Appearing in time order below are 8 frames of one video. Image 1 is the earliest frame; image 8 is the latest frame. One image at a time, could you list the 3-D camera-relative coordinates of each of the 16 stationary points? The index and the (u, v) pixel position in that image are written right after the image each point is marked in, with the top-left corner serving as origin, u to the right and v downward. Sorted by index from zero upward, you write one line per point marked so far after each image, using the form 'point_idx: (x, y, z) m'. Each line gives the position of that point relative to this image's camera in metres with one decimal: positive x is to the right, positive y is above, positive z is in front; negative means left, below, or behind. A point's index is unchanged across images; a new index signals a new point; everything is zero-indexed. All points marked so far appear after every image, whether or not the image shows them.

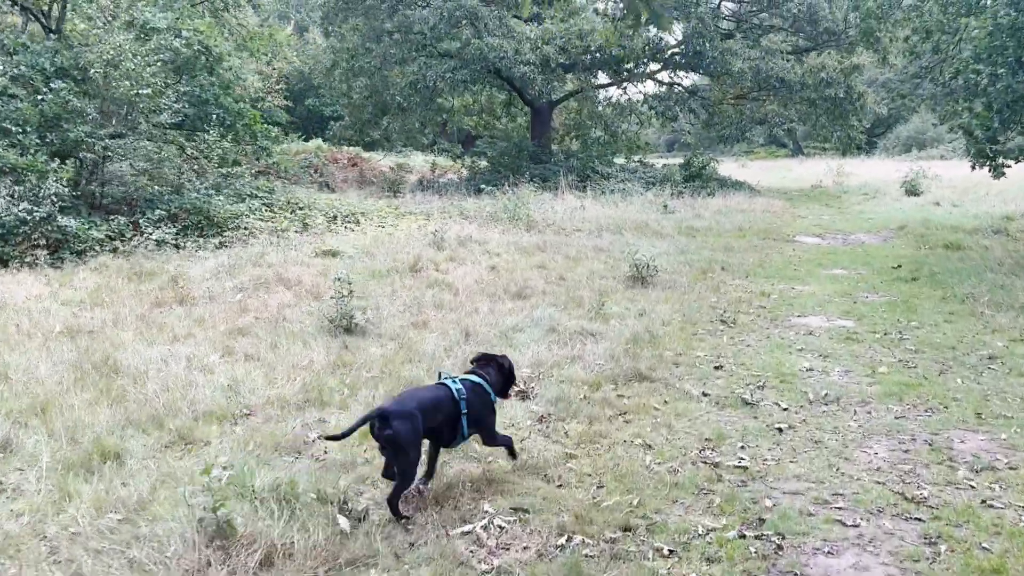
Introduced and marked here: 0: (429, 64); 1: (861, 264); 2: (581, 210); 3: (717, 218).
0: (-1.9, +5.0, +18.4) m
1: (+4.1, +0.3, +9.6) m
2: (+1.3, +1.5, +15.3) m
3: (+3.8, +1.3, +15.2) m
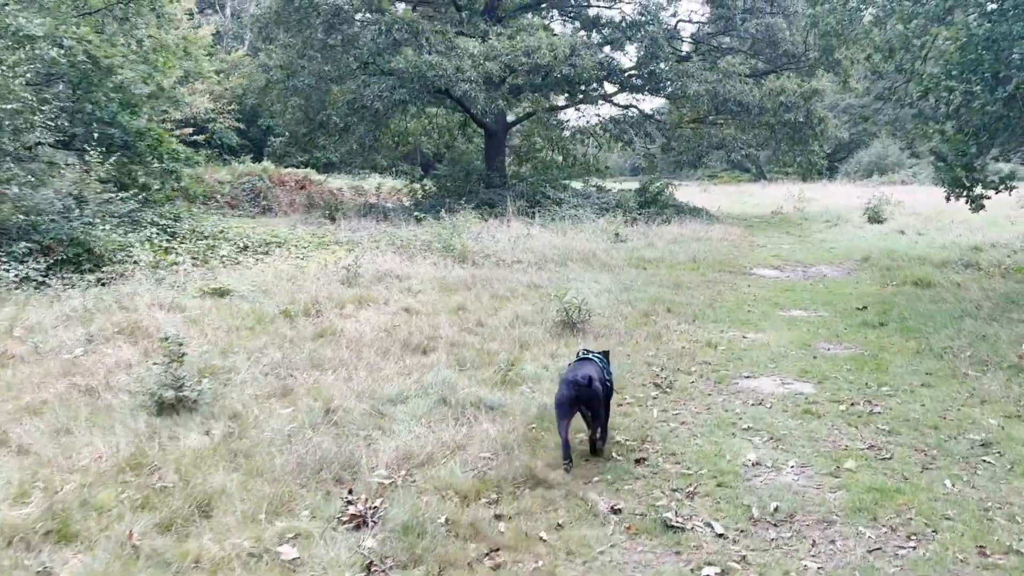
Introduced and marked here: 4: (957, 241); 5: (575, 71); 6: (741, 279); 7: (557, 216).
0: (-3.1, +4.3, +17.2) m
1: (+3.3, -0.2, +8.6) m
2: (+0.3, +0.8, +14.2) m
3: (+2.8, +0.7, +14.2) m
4: (+7.6, +0.8, +14.0) m
5: (+1.3, +4.8, +17.9) m
6: (+3.1, +0.1, +11.0) m
7: (+0.9, +1.5, +16.7) m
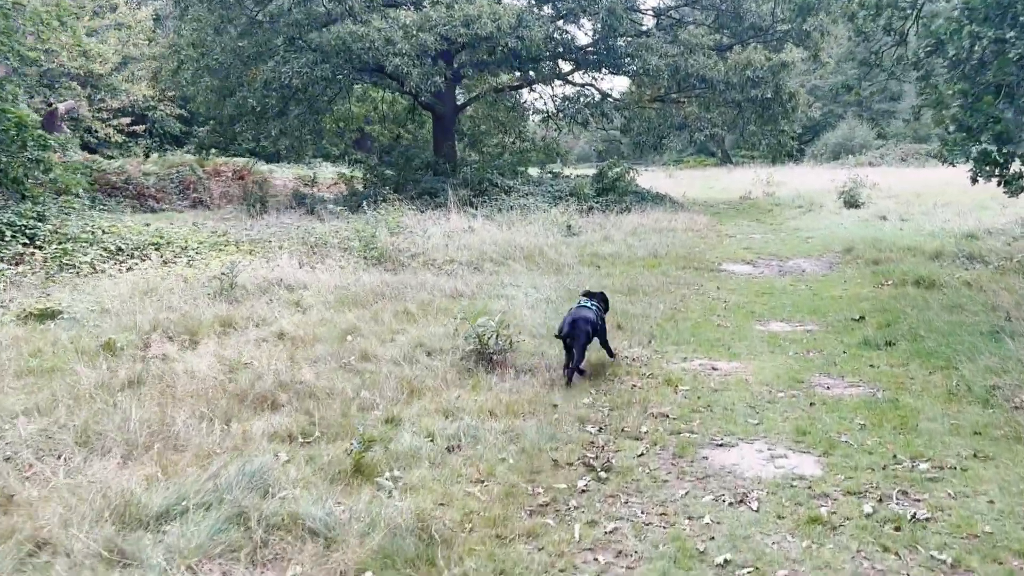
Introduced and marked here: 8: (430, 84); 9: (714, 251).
0: (-4.3, +4.3, +15.3) m
1: (+2.5, -0.2, +7.0) m
2: (-0.7, +0.8, +12.4) m
3: (+1.8, +0.7, +12.5) m
4: (+6.7, +0.9, +12.5) m
5: (+0.2, +4.9, +16.2) m
6: (+2.3, +0.1, +9.4) m
7: (-0.1, +1.5, +15.0) m
8: (-1.5, +3.8, +15.3) m
9: (+3.0, +0.6, +12.2) m
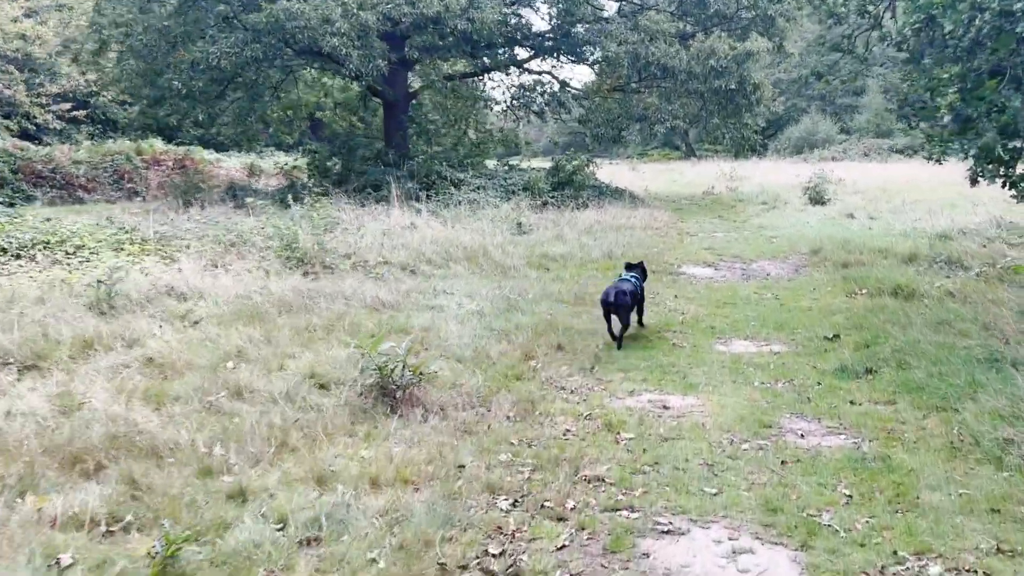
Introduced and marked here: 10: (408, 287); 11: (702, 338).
0: (-5.1, +4.3, +14.1) m
1: (+2.0, -0.3, +6.2) m
2: (-1.5, +0.8, +11.4) m
3: (+1.0, +0.7, +11.6) m
4: (+5.9, +0.8, +11.8) m
5: (-0.8, +4.9, +15.2) m
6: (+1.6, 0.0, +8.5) m
7: (-1.0, +1.5, +14.0) m
8: (-2.4, +3.8, +14.2) m
9: (+2.2, +0.5, +11.4) m
10: (-1.0, 0.0, +7.7) m
11: (+1.4, -0.4, +5.9) m
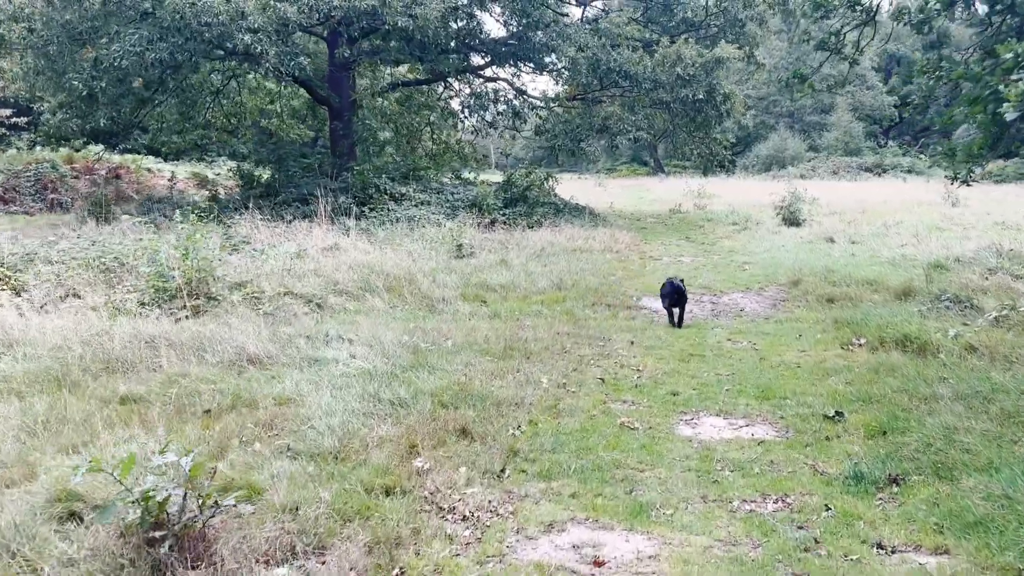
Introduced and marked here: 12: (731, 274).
0: (-6.0, +3.9, +12.5) m
1: (+1.4, -0.6, +4.7) m
2: (-2.2, +0.4, +9.8) m
3: (+0.3, +0.3, +10.1) m
4: (+5.1, +0.4, +10.5) m
5: (-1.6, +4.4, +13.7) m
6: (+0.9, -0.3, +7.1) m
7: (-1.9, +1.1, +12.5) m
8: (-3.3, +3.4, +12.6) m
9: (+1.5, +0.1, +9.9) m
10: (-1.6, -0.3, +6.2) m
11: (+0.8, -0.7, +4.4) m
12: (+2.8, +0.2, +10.4) m
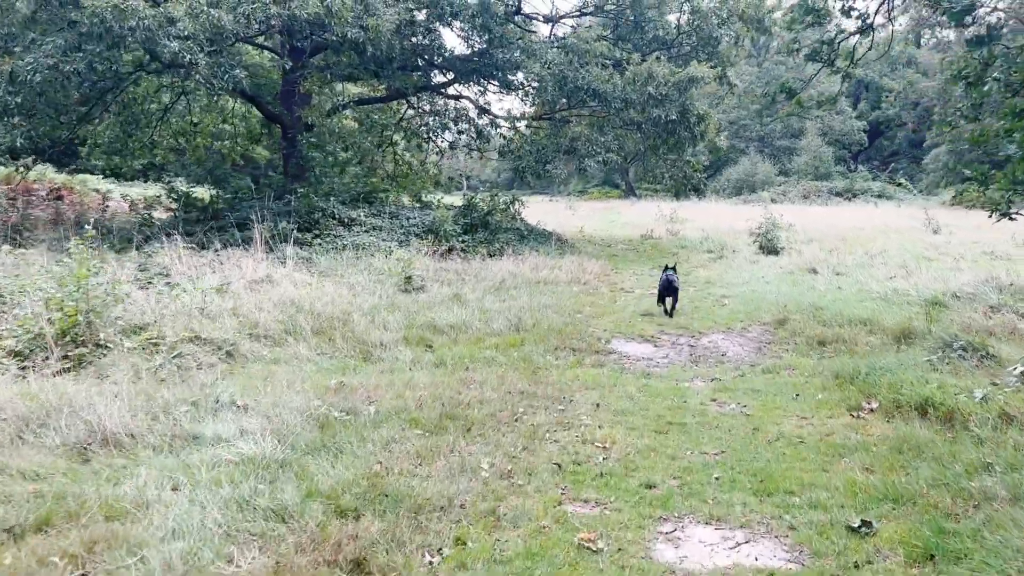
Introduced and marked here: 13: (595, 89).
0: (-6.6, +3.4, +11.3) m
1: (+1.1, -0.9, +3.6) m
2: (-2.7, 0.0, +8.7) m
3: (-0.3, -0.1, +9.0) m
4: (+4.6, -0.1, +9.6) m
5: (-2.3, +3.9, +12.6) m
6: (+0.5, -0.7, +6.0) m
7: (-2.5, +0.6, +11.3) m
8: (-3.9, +2.9, +11.5) m
9: (+1.0, -0.3, +8.9) m
10: (-2.0, -0.6, +5.0) m
11: (+0.5, -1.0, +3.3) m
12: (+2.3, -0.3, +9.4) m
13: (+1.5, +3.7, +15.0) m
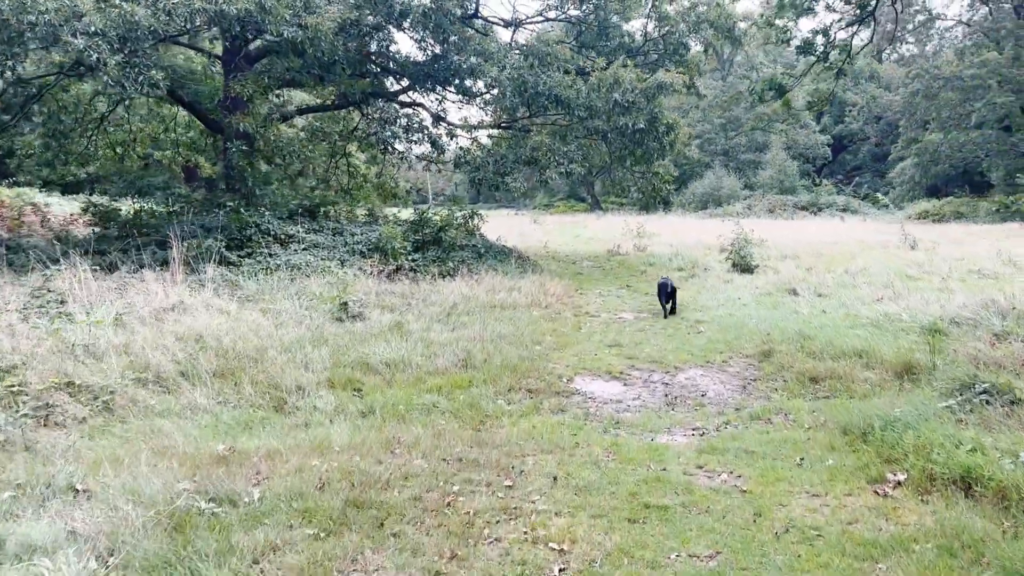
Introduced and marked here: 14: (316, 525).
0: (-7.1, +3.1, +9.9) m
1: (+0.8, -1.1, +2.5) m
2: (-3.2, -0.3, +7.5) m
3: (-0.7, -0.4, +7.9) m
4: (+4.1, -0.3, +8.6) m
5: (-2.9, +3.6, +11.5) m
6: (+0.2, -0.9, +4.9) m
7: (-3.0, +0.3, +10.1) m
8: (-4.4, +2.6, +10.3) m
9: (+0.5, -0.6, +7.8) m
10: (-2.3, -0.8, +3.8) m
11: (+0.2, -1.1, +2.2) m
12: (+1.8, -0.5, +8.4) m
13: (+0.8, +3.3, +14.0) m
14: (-0.8, -1.0, +3.4) m
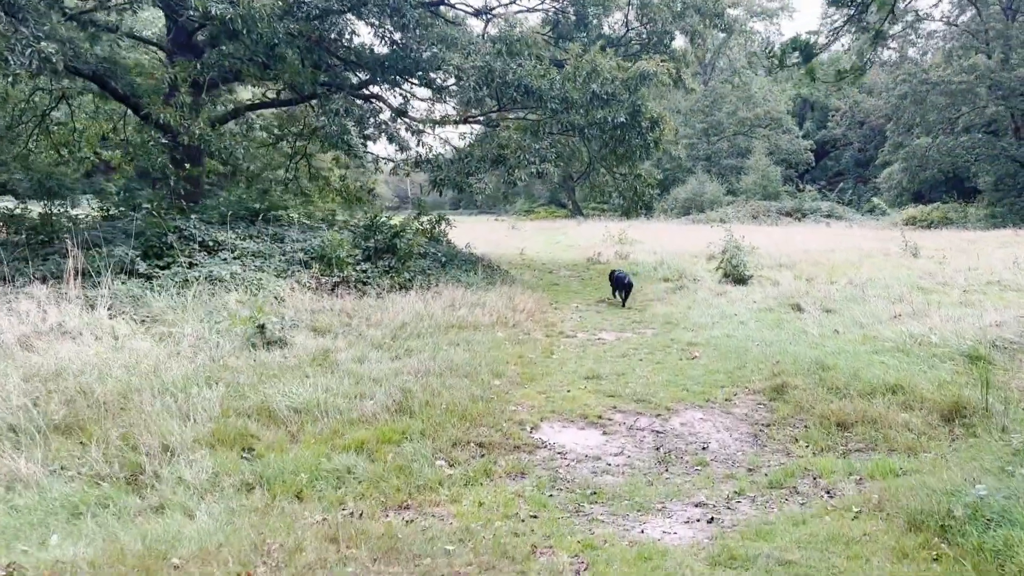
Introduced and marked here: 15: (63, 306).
0: (-7.5, +2.9, +8.3) m
1: (+0.6, -1.2, +1.1) m
2: (-3.5, -0.4, +5.9) m
3: (-1.1, -0.5, +6.4) m
4: (+3.7, -0.5, +7.3) m
5: (-3.3, +3.4, +10.0) m
6: (-0.1, -1.0, +3.4) m
7: (-3.4, +0.1, +8.6) m
8: (-4.9, +2.4, +8.7) m
9: (+0.1, -0.7, +6.3) m
10: (-2.6, -1.0, +2.3) m
11: (0.0, -1.2, +0.8) m
12: (+1.4, -0.7, +7.0) m
13: (+0.3, +3.1, +12.6) m
14: (-1.0, -1.1, +1.9) m
15: (-3.9, -0.1, +7.1) m
